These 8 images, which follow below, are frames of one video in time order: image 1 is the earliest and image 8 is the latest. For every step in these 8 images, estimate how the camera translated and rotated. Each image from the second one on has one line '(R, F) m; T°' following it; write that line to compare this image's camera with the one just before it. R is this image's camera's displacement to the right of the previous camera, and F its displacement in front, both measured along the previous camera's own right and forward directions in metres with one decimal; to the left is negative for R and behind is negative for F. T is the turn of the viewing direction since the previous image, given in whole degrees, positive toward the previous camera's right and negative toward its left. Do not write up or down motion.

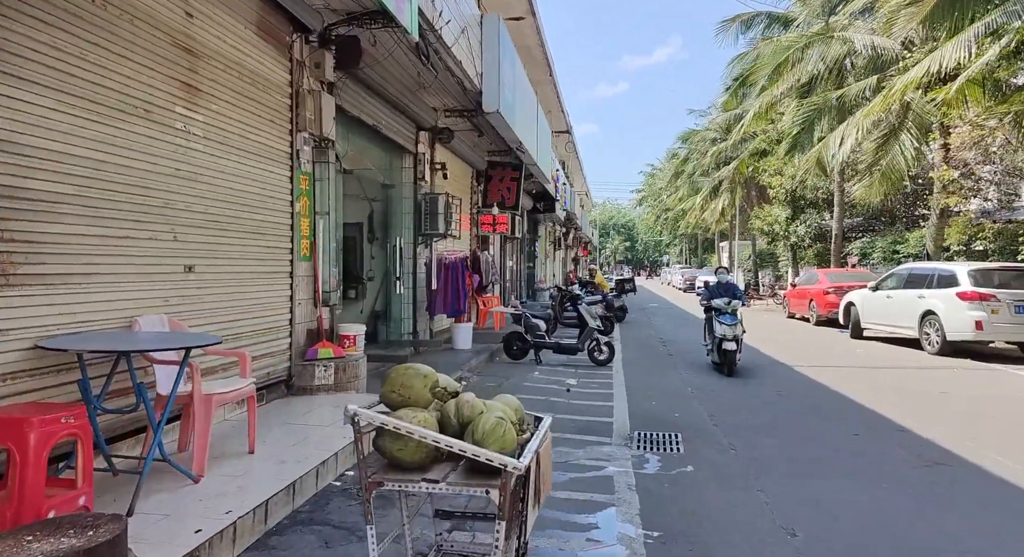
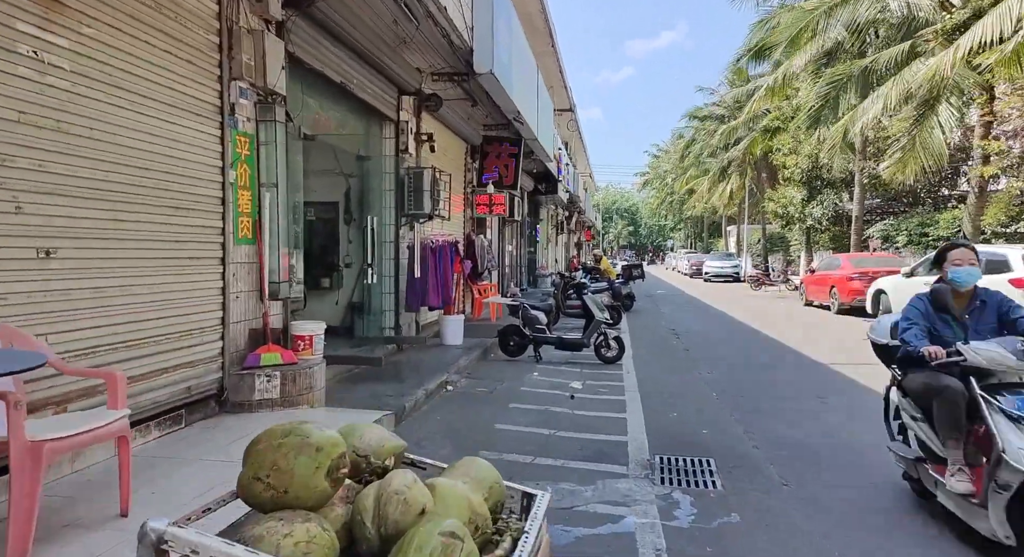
(+0.1, +1.2) m; 0°
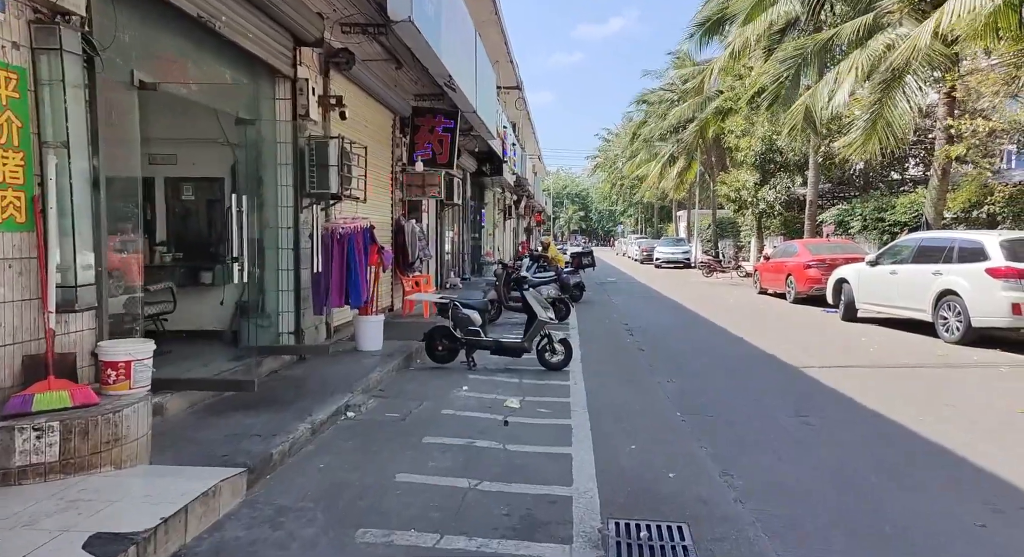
(+0.3, +1.4) m; +4°
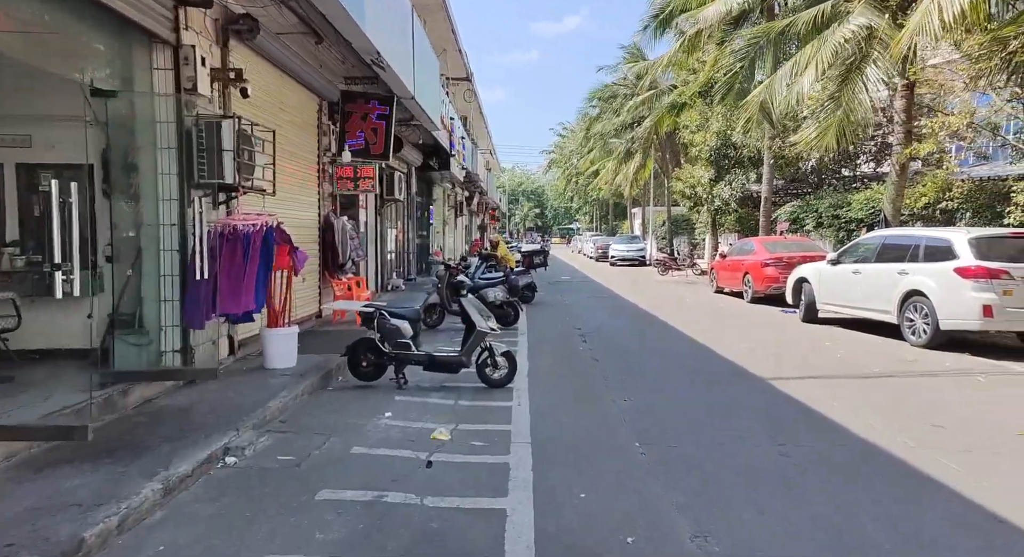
(+0.2, +1.0) m; +4°
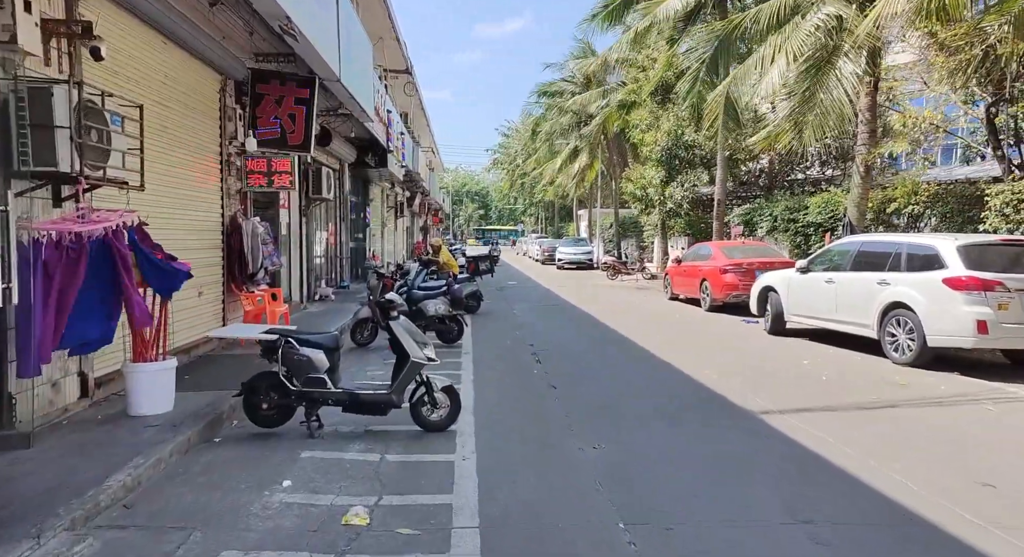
(0.0, +1.3) m; +5°
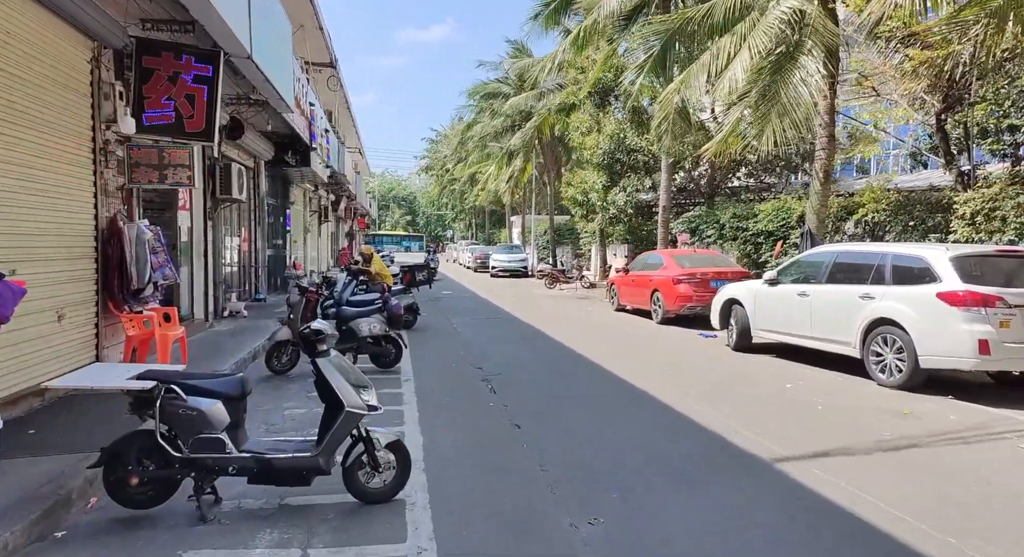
(-0.2, +1.3) m; +6°
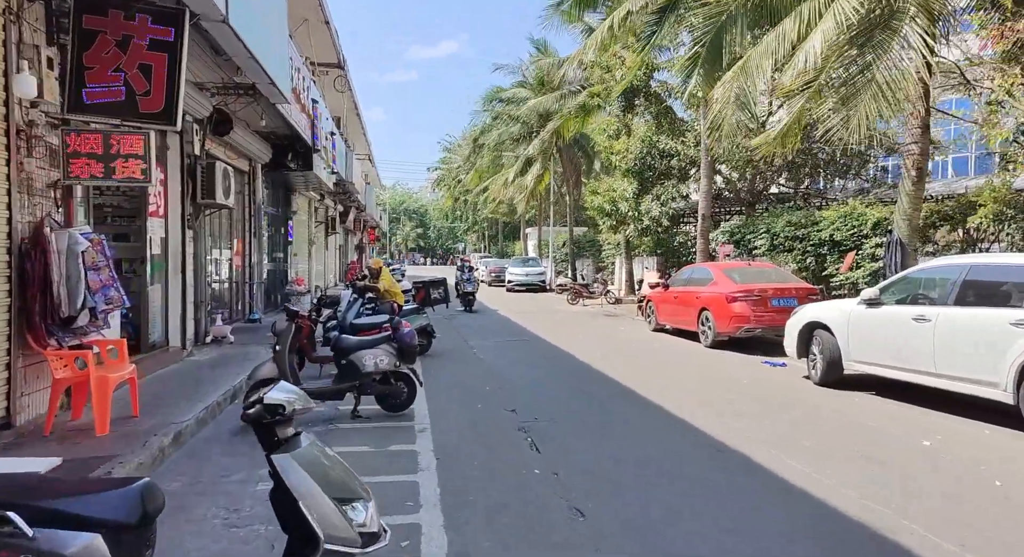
(-0.3, +1.9) m; -1°
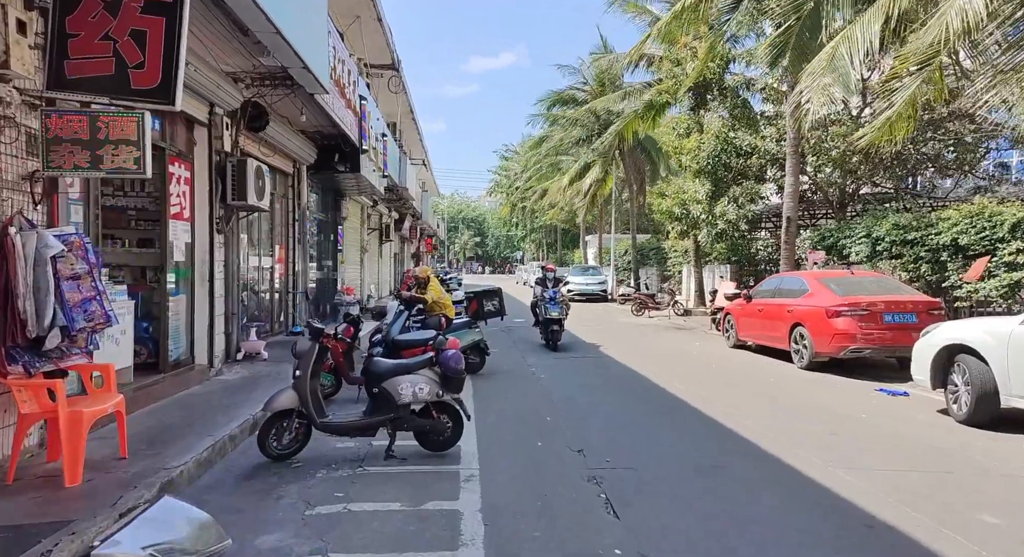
(-0.1, +1.4) m; -5°
